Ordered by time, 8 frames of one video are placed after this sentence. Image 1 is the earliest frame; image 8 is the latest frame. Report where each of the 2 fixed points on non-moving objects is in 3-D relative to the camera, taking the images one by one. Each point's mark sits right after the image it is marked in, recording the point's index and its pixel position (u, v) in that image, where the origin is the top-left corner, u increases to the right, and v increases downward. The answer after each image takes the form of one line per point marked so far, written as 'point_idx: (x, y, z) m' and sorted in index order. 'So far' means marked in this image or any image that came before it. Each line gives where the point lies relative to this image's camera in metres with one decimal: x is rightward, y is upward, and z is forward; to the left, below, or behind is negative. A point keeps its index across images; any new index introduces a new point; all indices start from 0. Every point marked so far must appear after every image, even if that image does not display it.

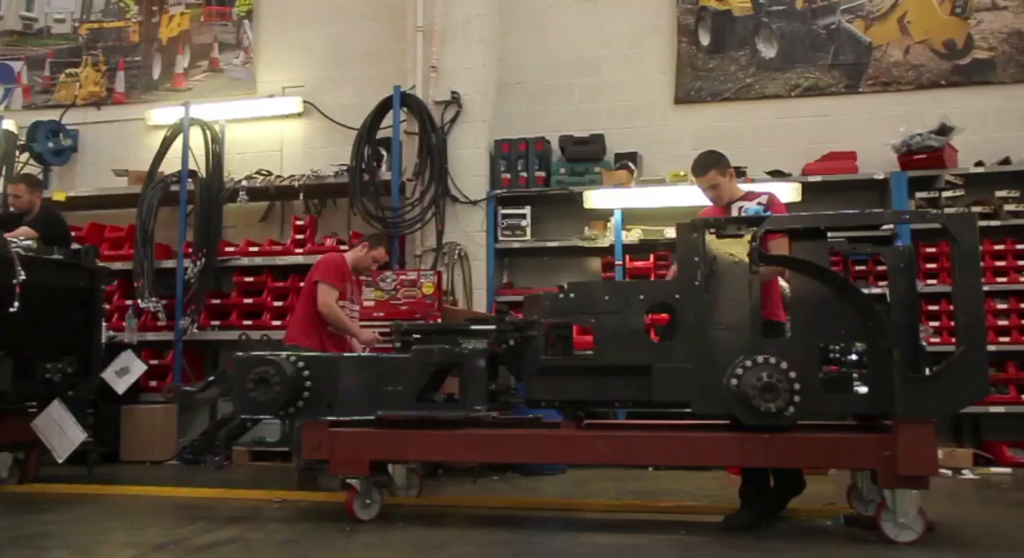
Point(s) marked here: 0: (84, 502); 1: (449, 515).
0: (-1.9, -1.0, +3.0) m
1: (-0.3, -1.0, +2.7) m
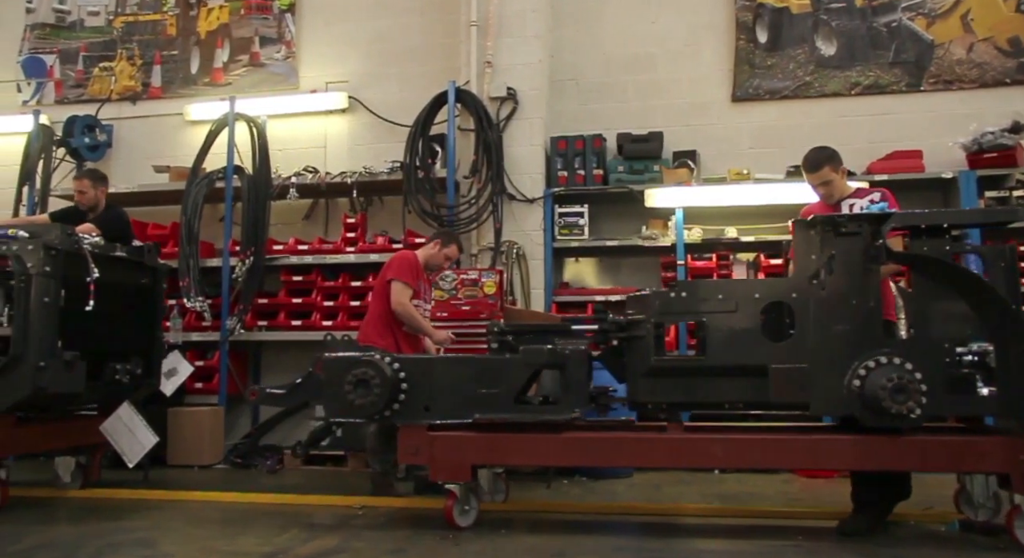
0: (-1.6, -1.0, +2.9) m
1: (+0.1, -1.0, +2.7) m
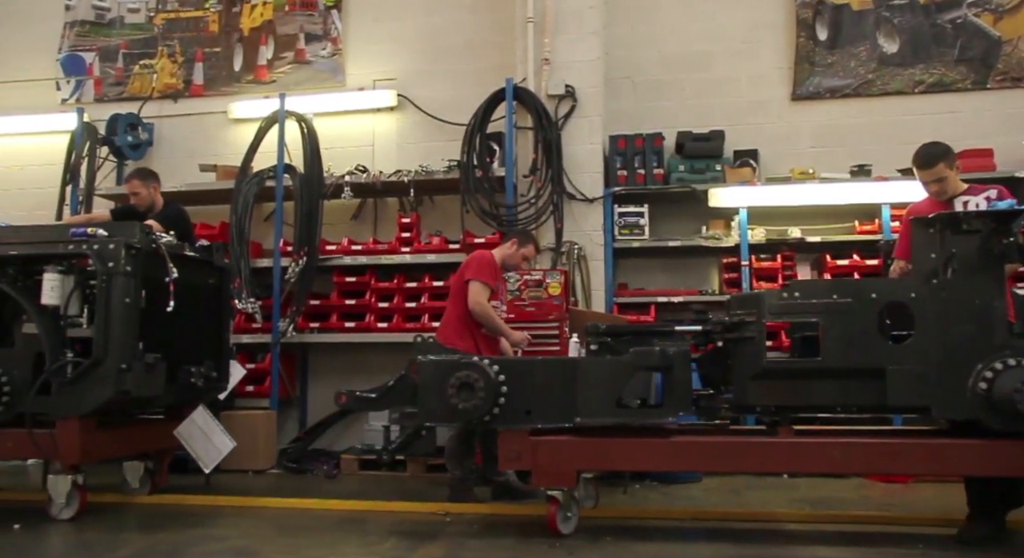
0: (-1.2, -1.0, +2.8) m
1: (+0.5, -1.0, +2.6) m
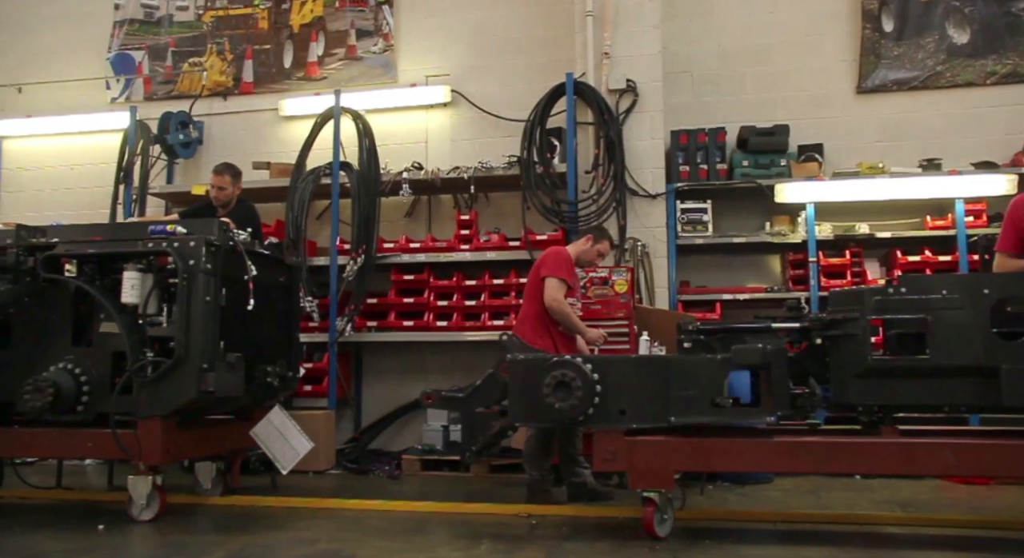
0: (-0.8, -1.0, +2.7) m
1: (+0.9, -1.0, +2.5) m
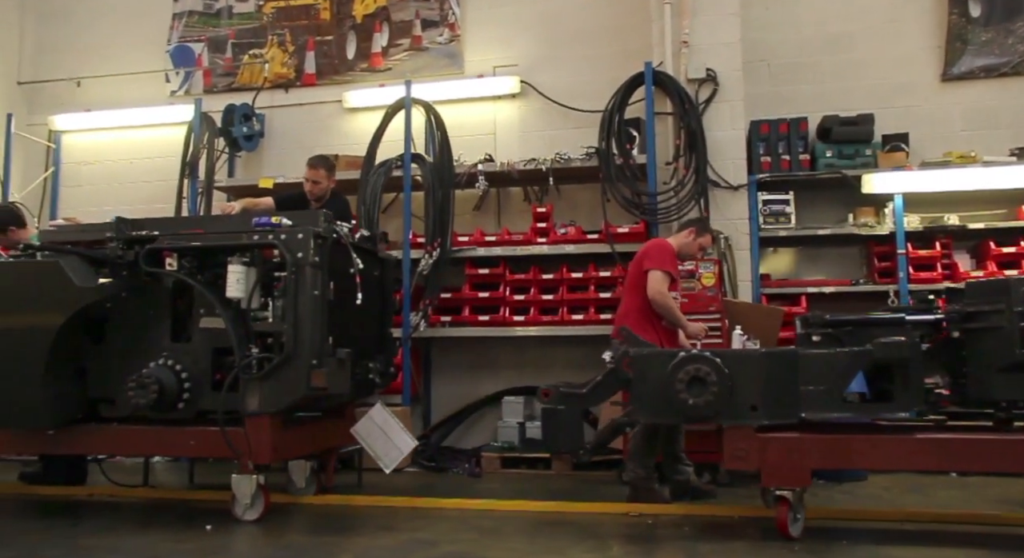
0: (-0.3, -1.0, +2.7) m
1: (+1.3, -0.9, +2.4) m
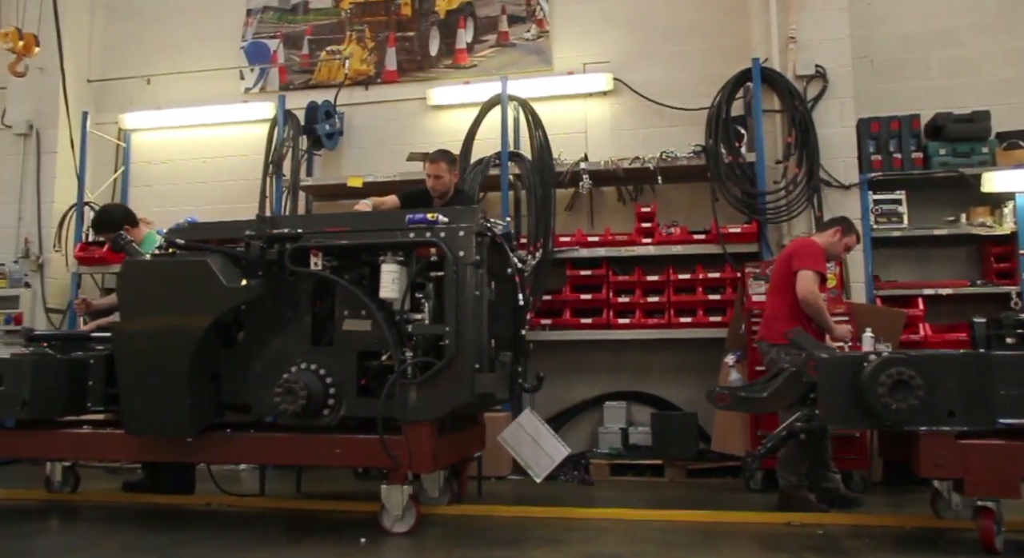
0: (+0.3, -1.0, +2.6) m
1: (+2.0, -0.9, +2.3) m
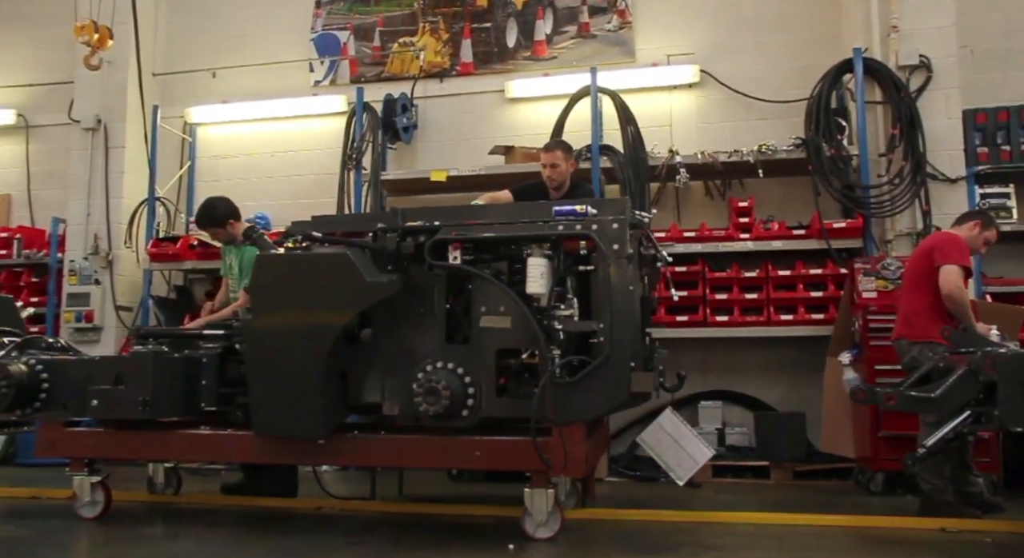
0: (+0.9, -1.0, +2.5) m
1: (+2.5, -0.9, +2.2) m
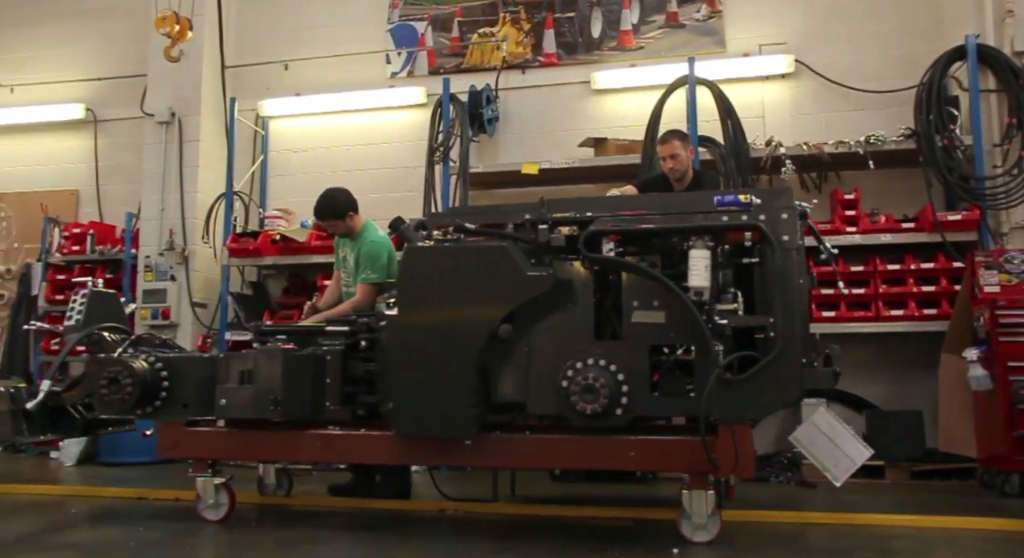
0: (+1.4, -0.9, +2.3) m
1: (+3.1, -0.9, +2.1) m
